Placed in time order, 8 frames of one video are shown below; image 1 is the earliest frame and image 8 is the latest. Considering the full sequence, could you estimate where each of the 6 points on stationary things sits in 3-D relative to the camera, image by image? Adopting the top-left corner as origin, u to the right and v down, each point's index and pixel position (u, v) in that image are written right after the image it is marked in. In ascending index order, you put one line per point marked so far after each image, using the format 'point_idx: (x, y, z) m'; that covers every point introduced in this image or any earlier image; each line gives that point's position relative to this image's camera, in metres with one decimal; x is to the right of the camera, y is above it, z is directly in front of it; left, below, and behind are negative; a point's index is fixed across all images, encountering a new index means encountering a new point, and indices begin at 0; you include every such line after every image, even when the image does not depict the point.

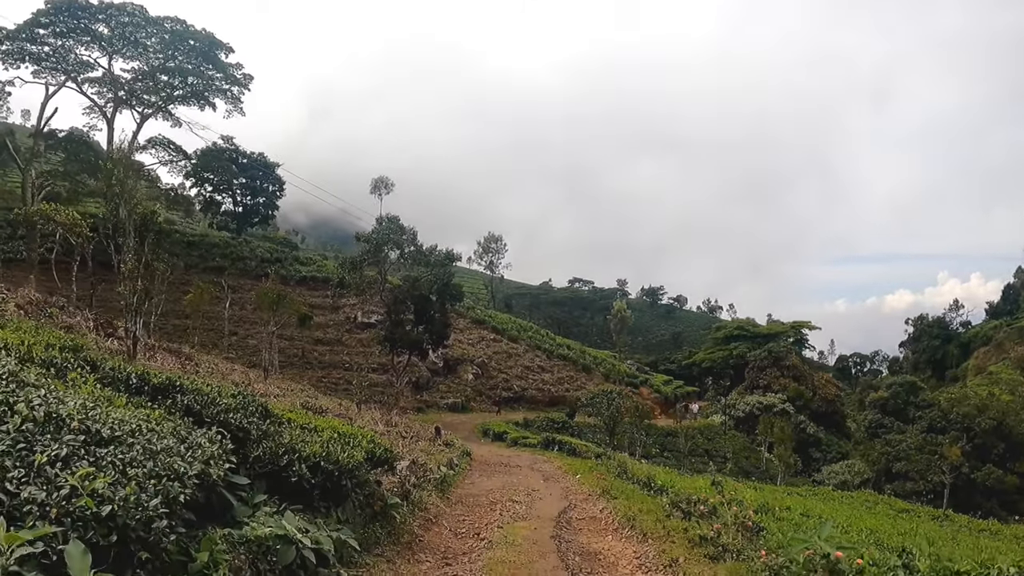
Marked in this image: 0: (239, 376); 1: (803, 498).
0: (-7.3, -2.4, +15.3) m
1: (+6.7, -4.9, +13.3) m
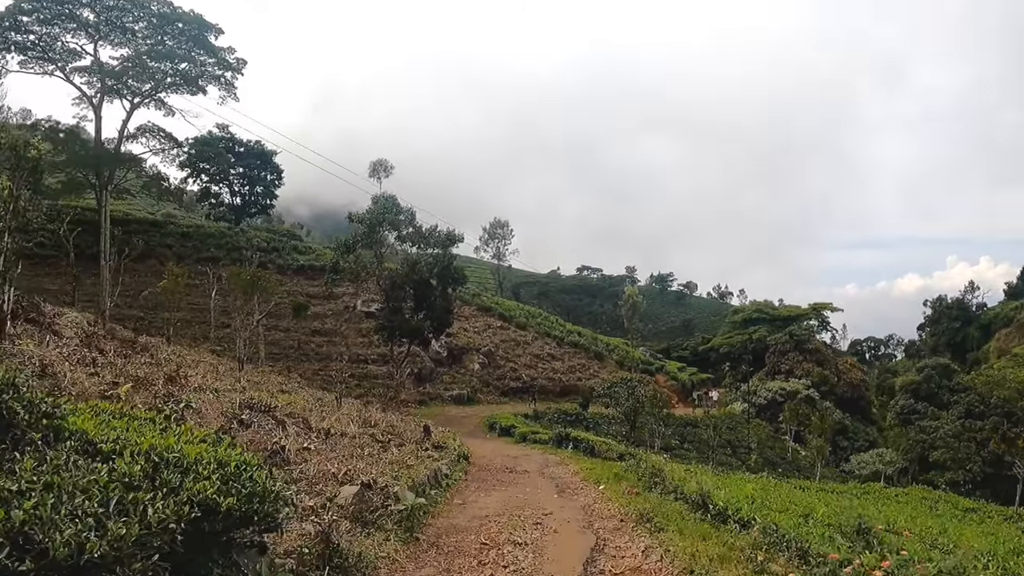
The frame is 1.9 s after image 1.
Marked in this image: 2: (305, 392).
0: (-7.2, -1.9, +13.5) m
1: (+6.9, -4.2, +11.3) m
2: (-5.9, -3.0, +16.5) m
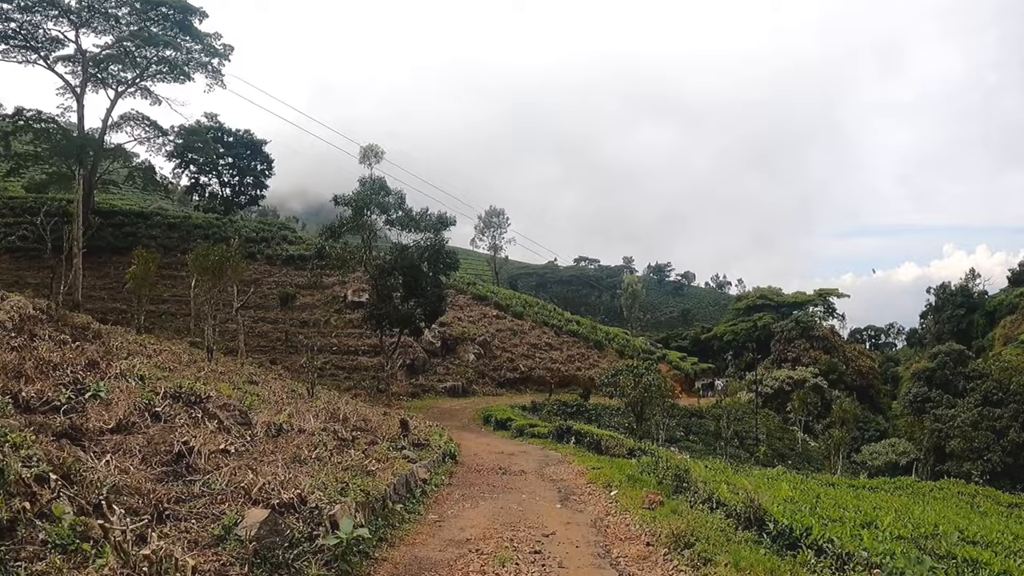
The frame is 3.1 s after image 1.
0: (-7.3, -1.5, +12.1) m
1: (+6.8, -3.7, +10.1) m
2: (-6.0, -2.5, +15.2) m
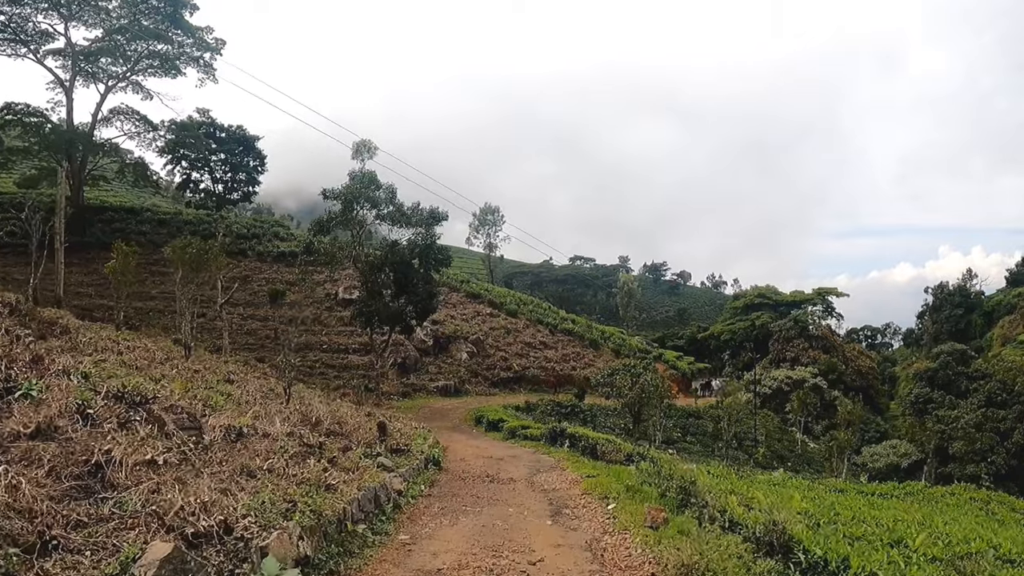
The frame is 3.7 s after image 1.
0: (-7.5, -1.4, +11.5) m
1: (+6.6, -3.6, +9.5) m
2: (-6.2, -2.4, +14.5) m
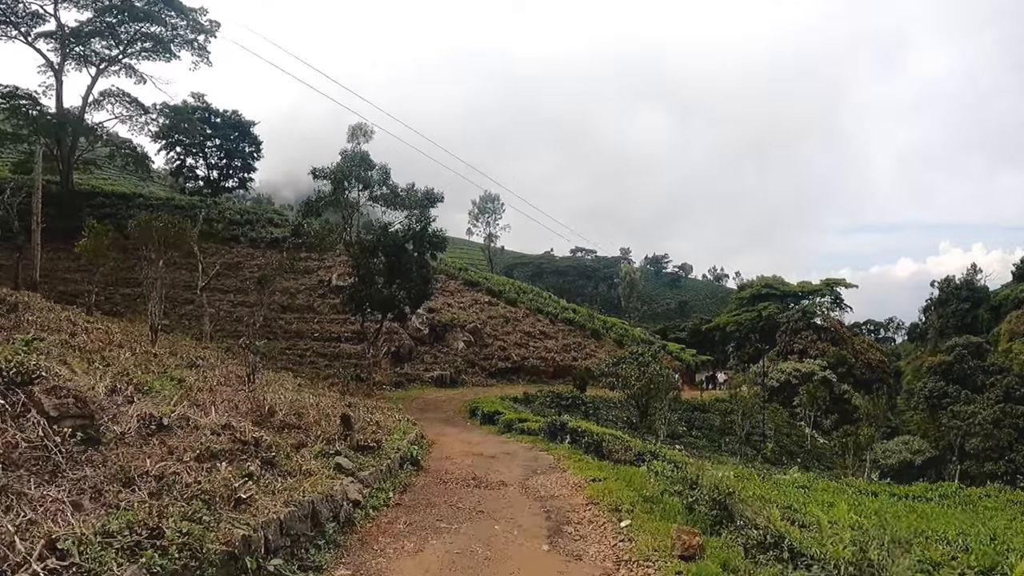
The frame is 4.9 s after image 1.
0: (-7.5, -0.9, +10.4) m
1: (+6.5, -3.3, +8.4) m
2: (-6.2, -1.9, +13.4) m
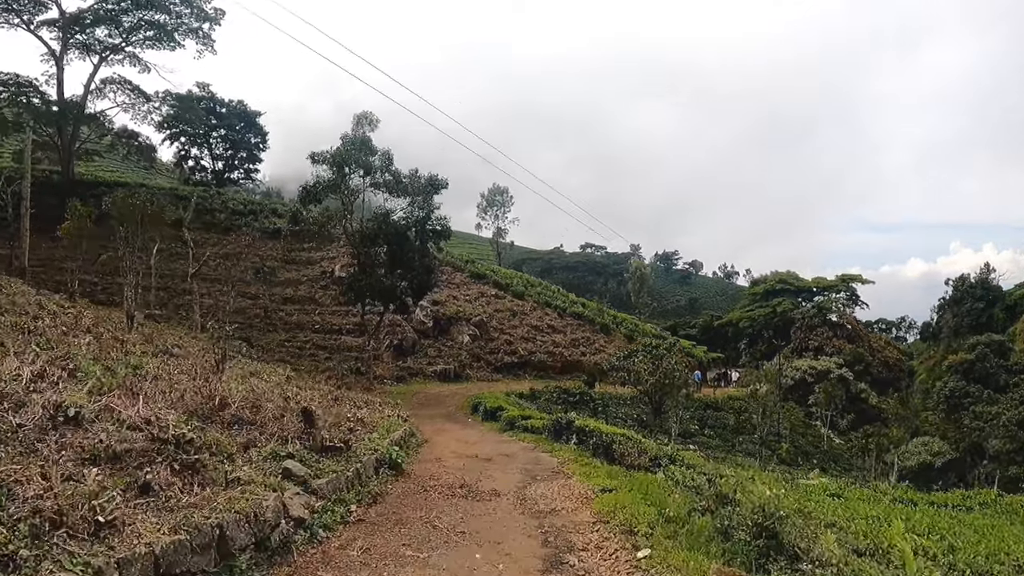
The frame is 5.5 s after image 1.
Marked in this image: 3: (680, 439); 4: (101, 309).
0: (-7.5, -0.6, +9.6) m
1: (+6.5, -3.1, +7.4) m
2: (-6.2, -1.6, +12.6) m
3: (+5.1, -4.6, +17.3) m
4: (-10.0, -0.6, +13.8) m
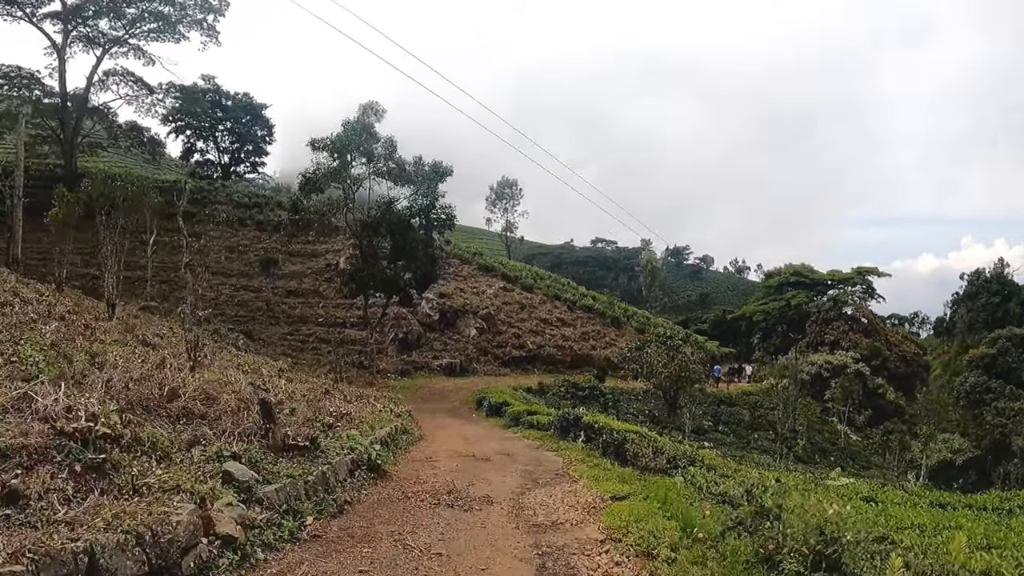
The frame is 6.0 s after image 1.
0: (-7.5, -0.4, +9.0) m
1: (+6.5, -2.9, +6.6) m
2: (-6.1, -1.3, +12.0) m
3: (+5.3, -4.3, +16.6) m
4: (-9.9, -0.3, +13.3) m
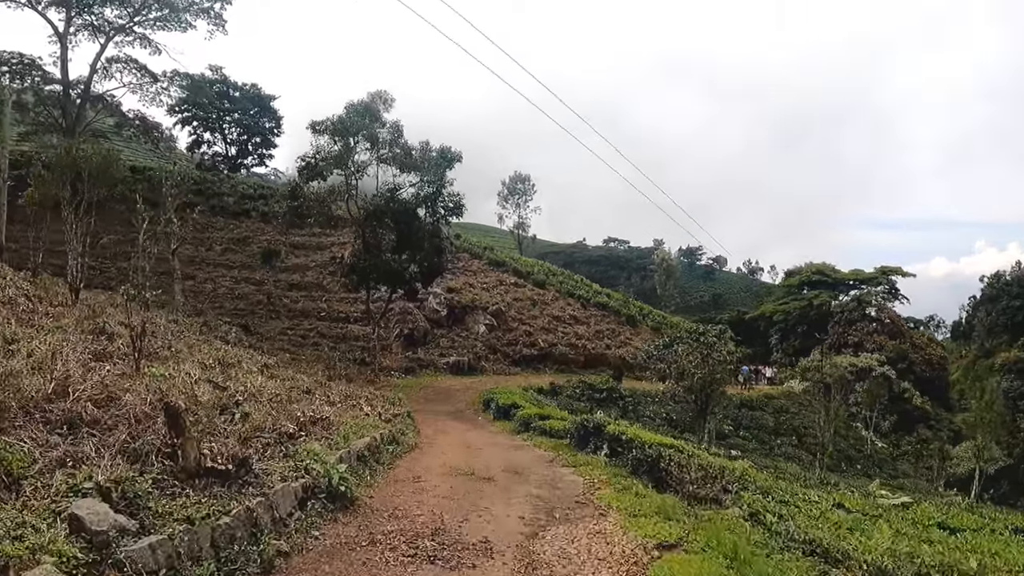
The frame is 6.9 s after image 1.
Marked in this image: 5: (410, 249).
0: (-7.3, -0.1, +7.9) m
1: (+6.6, -2.7, +5.4) m
2: (-5.9, -1.1, +11.0) m
3: (+5.5, -4.1, +15.3) m
4: (-9.7, 0.0, +12.3) m
5: (-3.5, +1.3, +19.7) m
